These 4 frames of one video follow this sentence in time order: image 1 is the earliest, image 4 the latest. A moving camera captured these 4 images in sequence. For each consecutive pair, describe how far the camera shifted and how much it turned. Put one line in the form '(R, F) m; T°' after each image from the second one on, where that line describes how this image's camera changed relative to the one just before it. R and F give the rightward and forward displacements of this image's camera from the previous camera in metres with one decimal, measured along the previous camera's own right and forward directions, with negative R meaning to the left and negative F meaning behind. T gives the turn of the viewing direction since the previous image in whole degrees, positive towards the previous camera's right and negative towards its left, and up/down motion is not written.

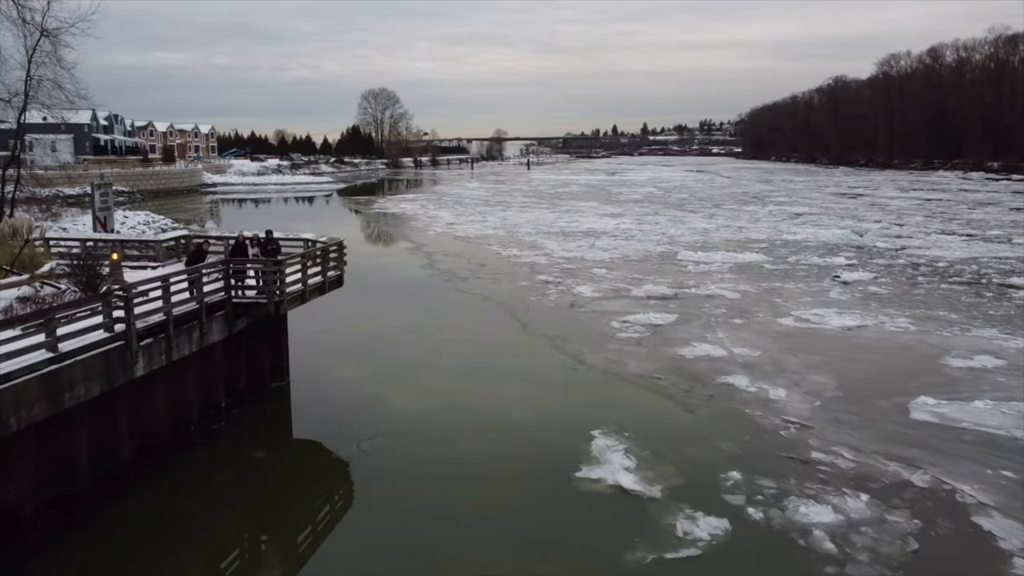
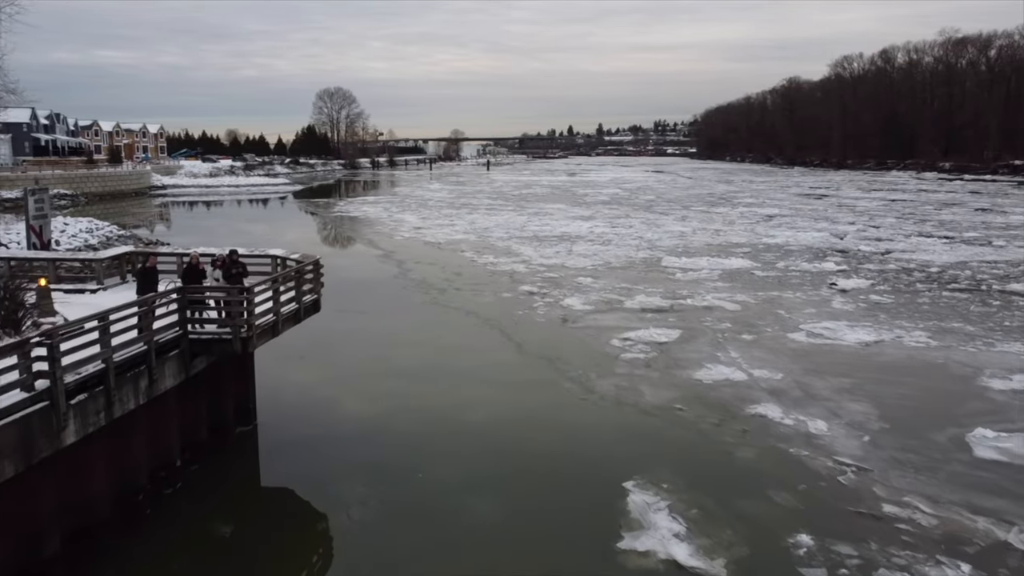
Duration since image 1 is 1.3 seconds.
(-0.5, +1.4) m; +3°
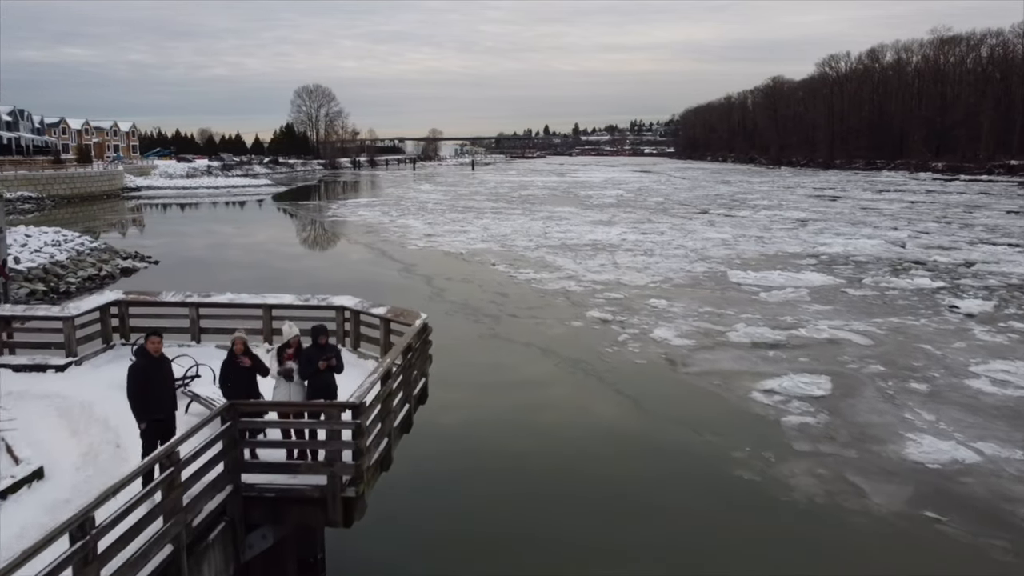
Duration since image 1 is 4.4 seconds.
(-1.7, +3.2) m; +2°
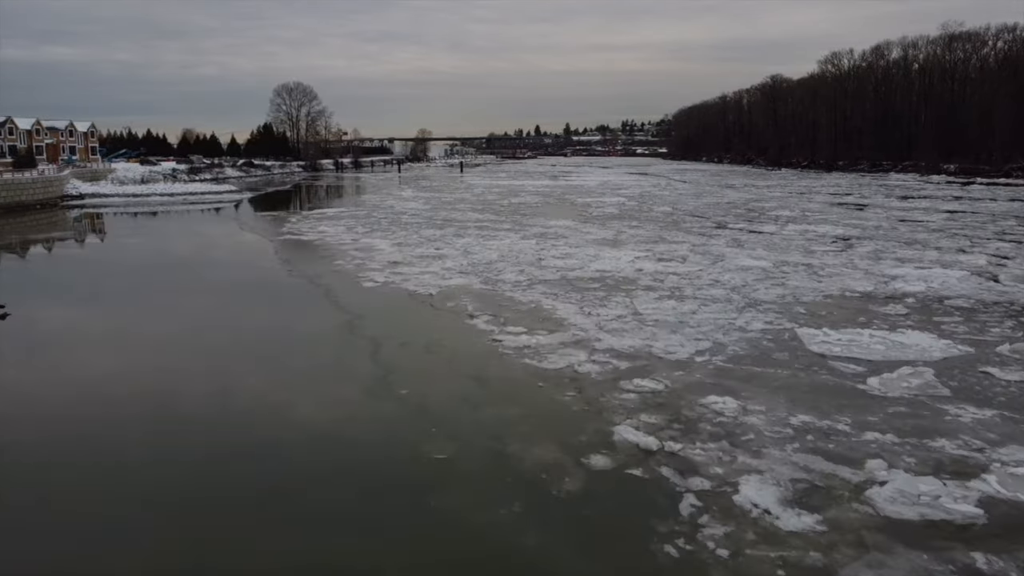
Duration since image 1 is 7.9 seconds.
(+0.1, +5.8) m; +1°
